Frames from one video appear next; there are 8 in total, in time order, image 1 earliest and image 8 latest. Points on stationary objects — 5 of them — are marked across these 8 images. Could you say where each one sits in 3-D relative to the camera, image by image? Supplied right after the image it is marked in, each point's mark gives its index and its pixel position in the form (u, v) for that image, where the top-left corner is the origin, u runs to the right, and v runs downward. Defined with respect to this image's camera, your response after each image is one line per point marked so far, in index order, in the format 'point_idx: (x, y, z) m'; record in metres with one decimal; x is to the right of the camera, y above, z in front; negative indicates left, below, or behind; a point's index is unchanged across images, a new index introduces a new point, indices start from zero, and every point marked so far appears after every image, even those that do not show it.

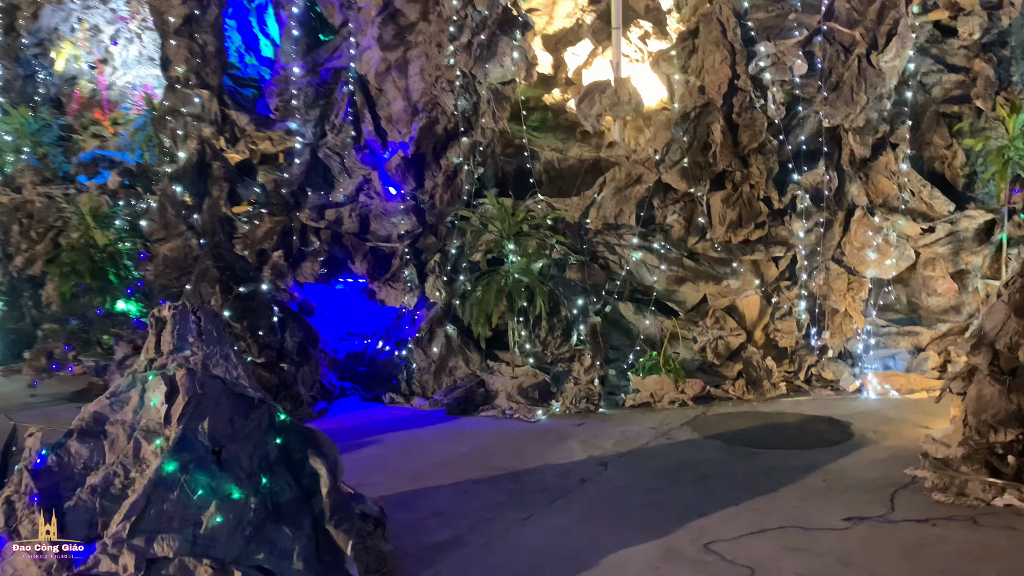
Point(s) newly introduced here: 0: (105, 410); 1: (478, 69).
0: (-1.3, -0.4, +2.7) m
1: (-0.2, +1.8, +6.7) m
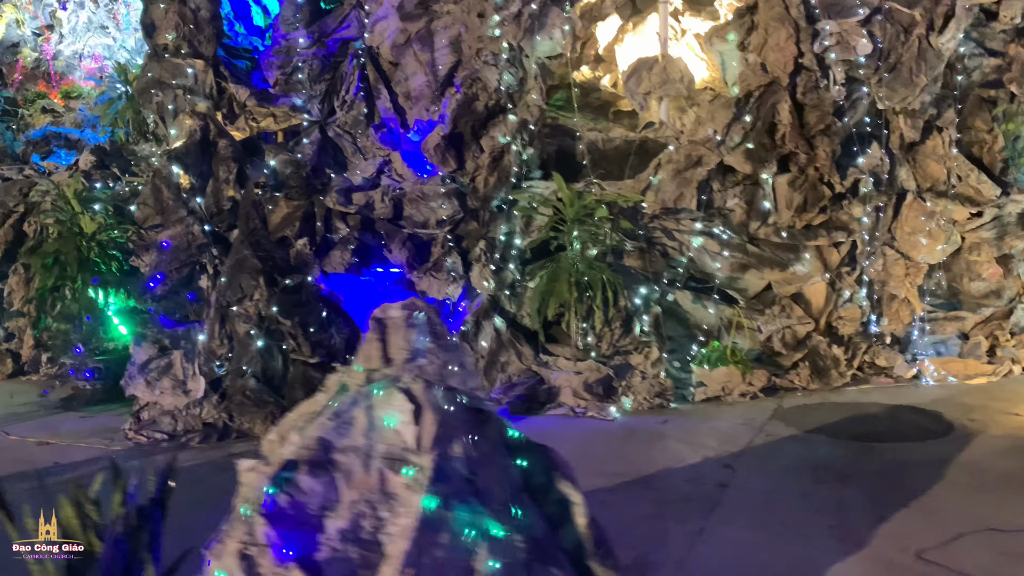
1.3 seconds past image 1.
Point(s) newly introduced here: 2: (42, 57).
0: (-0.5, -0.4, +2.2) m
1: (+0.2, +1.9, +6.3) m
2: (-5.5, +2.7, +9.6) m
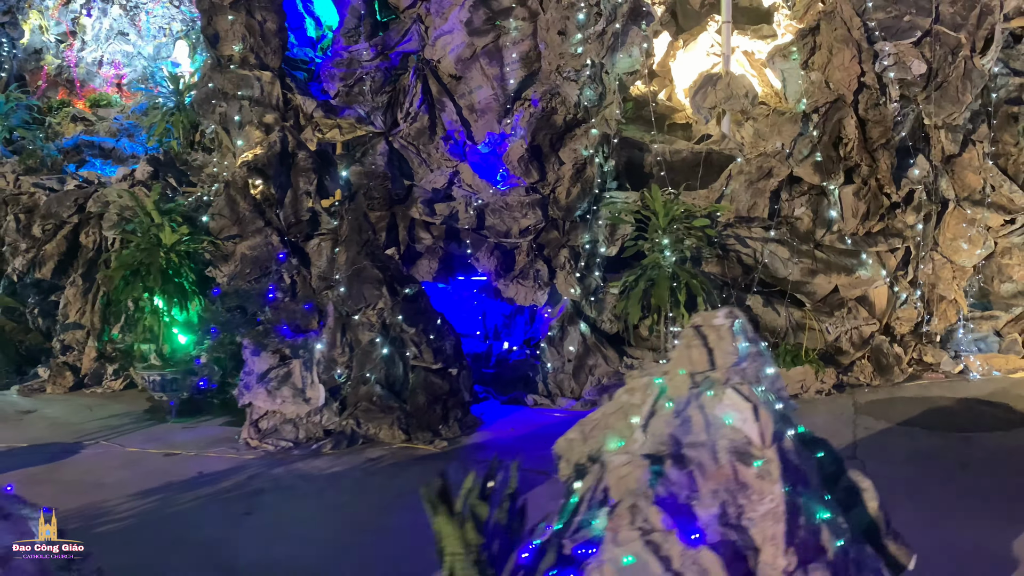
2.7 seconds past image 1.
0: (+0.5, -0.4, +2.4) m
1: (+0.8, +1.8, +6.5) m
2: (-5.2, +2.6, +9.5) m
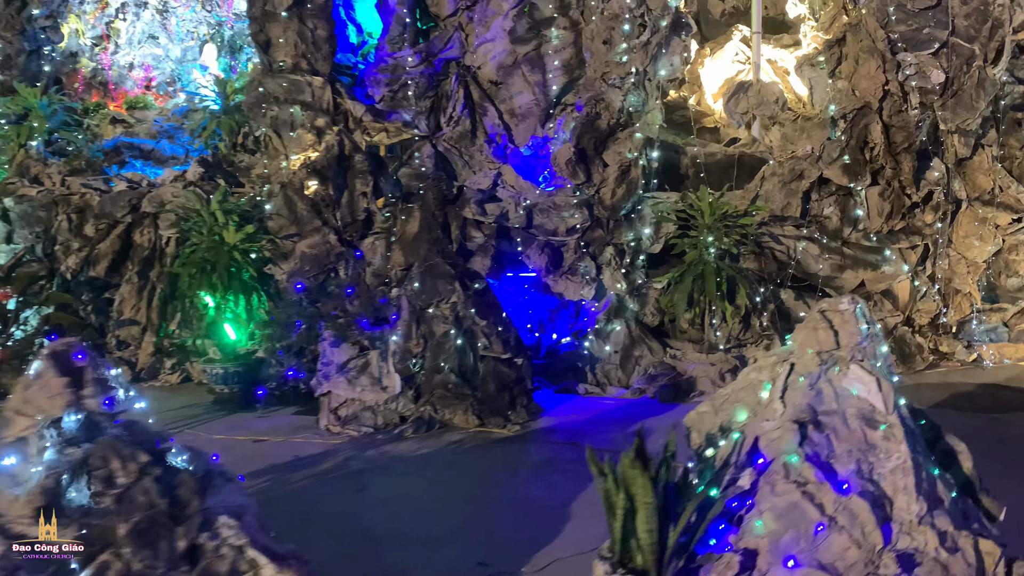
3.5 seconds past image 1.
0: (+1.0, -0.4, +2.8) m
1: (+1.2, +1.9, +6.9) m
2: (-4.9, +2.6, +9.7) m
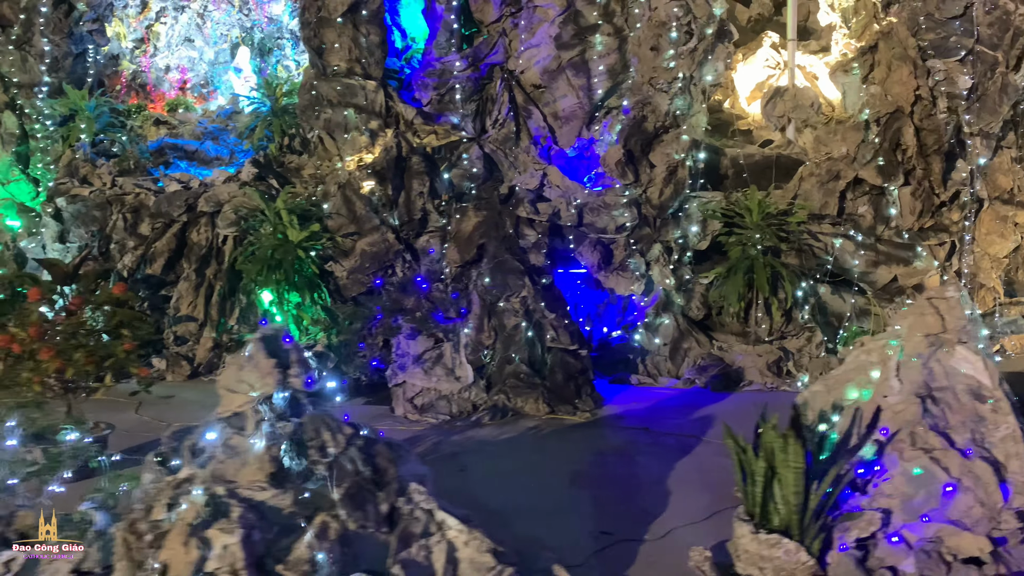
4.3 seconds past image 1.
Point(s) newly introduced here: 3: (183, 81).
0: (+1.6, -0.3, +3.2) m
1: (+1.6, +1.9, +7.3) m
2: (-4.5, +2.6, +9.9) m
3: (-4.0, +2.5, +10.0) m
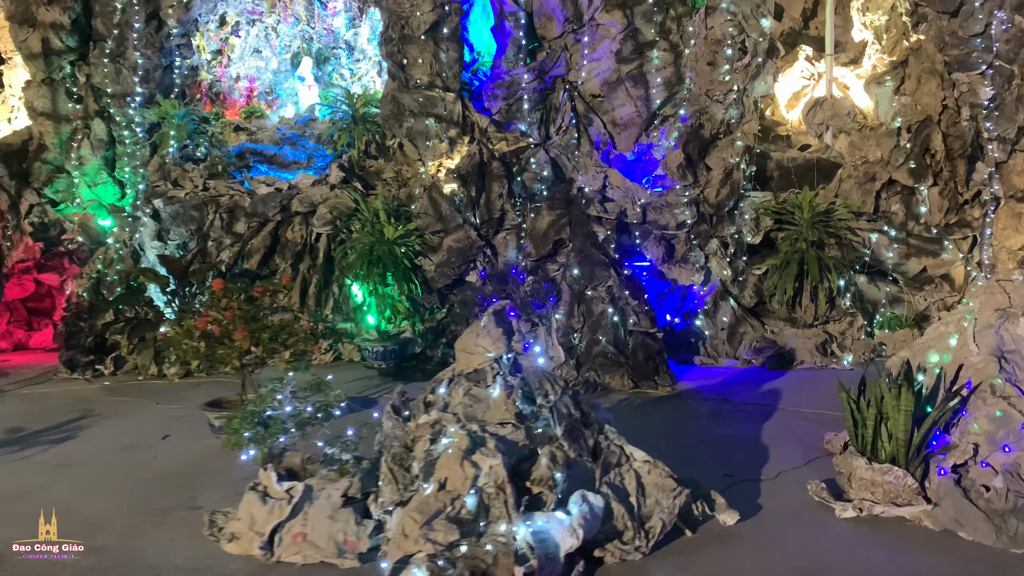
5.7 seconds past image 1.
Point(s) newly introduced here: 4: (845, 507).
0: (+2.4, -0.3, +4.0) m
1: (+2.3, +2.0, +8.1) m
2: (-3.8, +2.7, +10.6) m
3: (-3.4, +2.6, +10.7) m
4: (+1.6, -1.0, +3.9) m
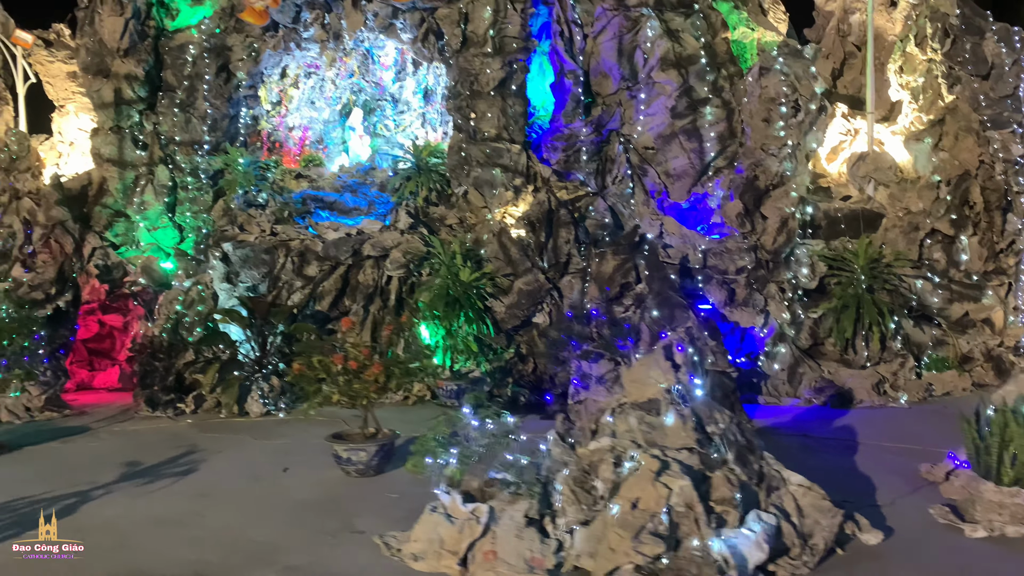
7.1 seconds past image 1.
0: (+3.2, -0.5, +4.4) m
1: (+3.0, +1.6, +8.6) m
2: (-3.2, +2.2, +11.0) m
3: (-2.8, +2.0, +11.1) m
4: (+2.4, -1.2, +4.2) m
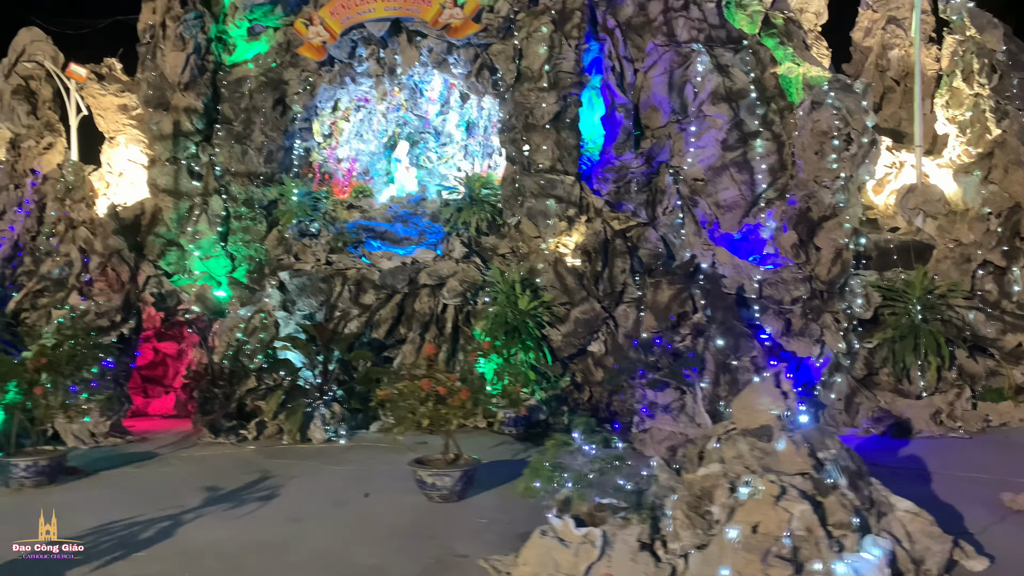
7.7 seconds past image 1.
0: (+3.7, -0.6, +4.5) m
1: (+3.7, +1.2, +8.8) m
2: (-2.6, +1.8, +11.2) m
3: (-2.1, +1.6, +11.3) m
4: (+2.9, -1.4, +4.2) m
